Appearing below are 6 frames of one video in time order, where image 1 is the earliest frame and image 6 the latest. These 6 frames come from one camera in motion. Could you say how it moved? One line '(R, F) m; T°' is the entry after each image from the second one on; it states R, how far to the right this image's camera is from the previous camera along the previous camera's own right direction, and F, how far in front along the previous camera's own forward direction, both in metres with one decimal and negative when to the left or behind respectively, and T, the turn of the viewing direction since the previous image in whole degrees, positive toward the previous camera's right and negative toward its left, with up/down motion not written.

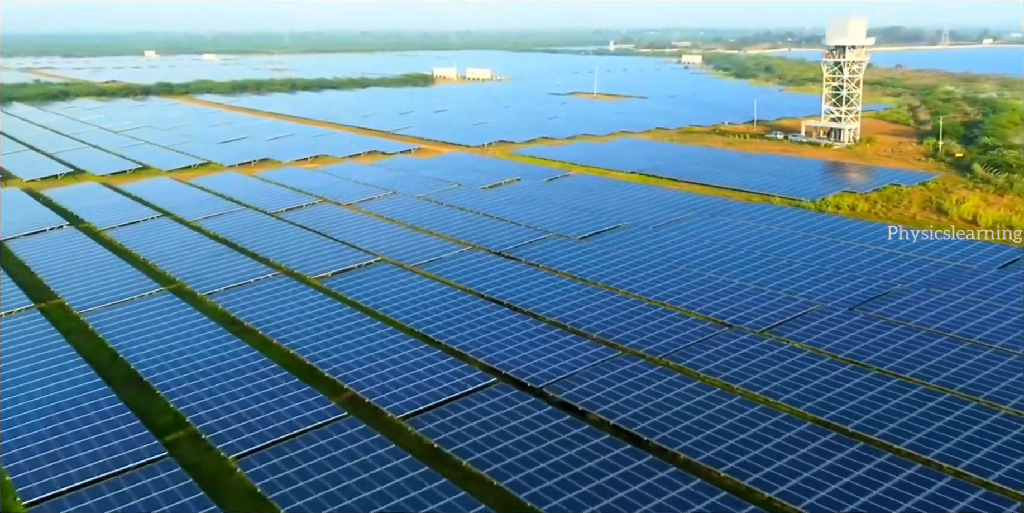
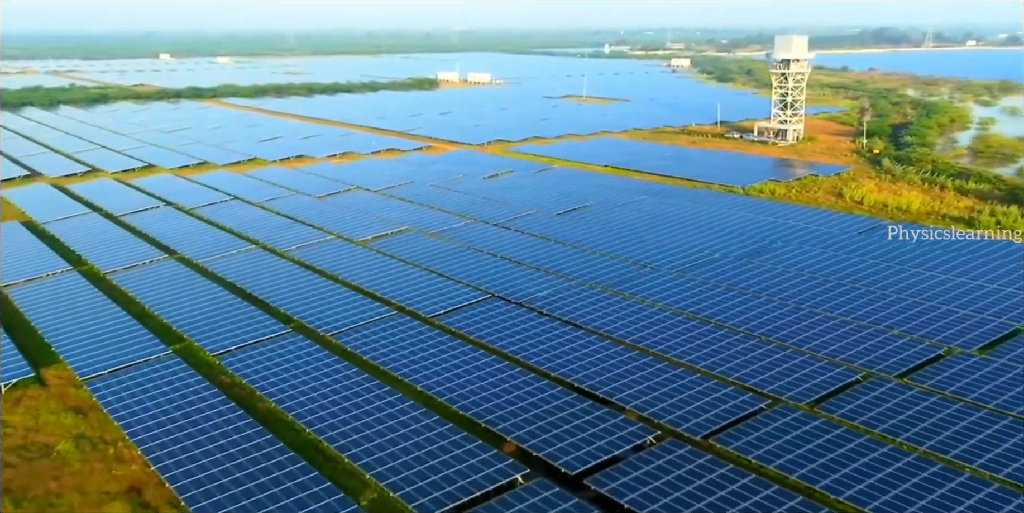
(+0.2, -6.3) m; 0°
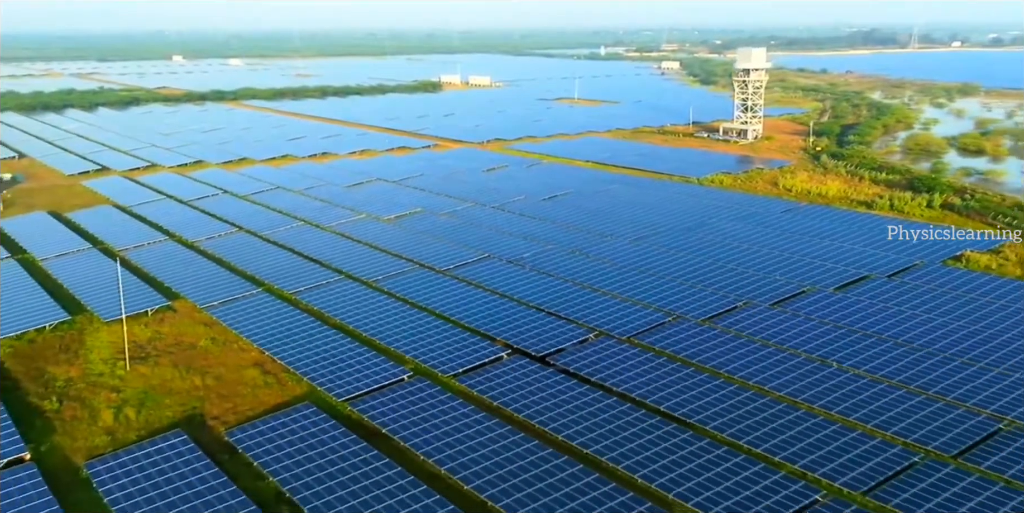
(+0.3, -6.2) m; 0°
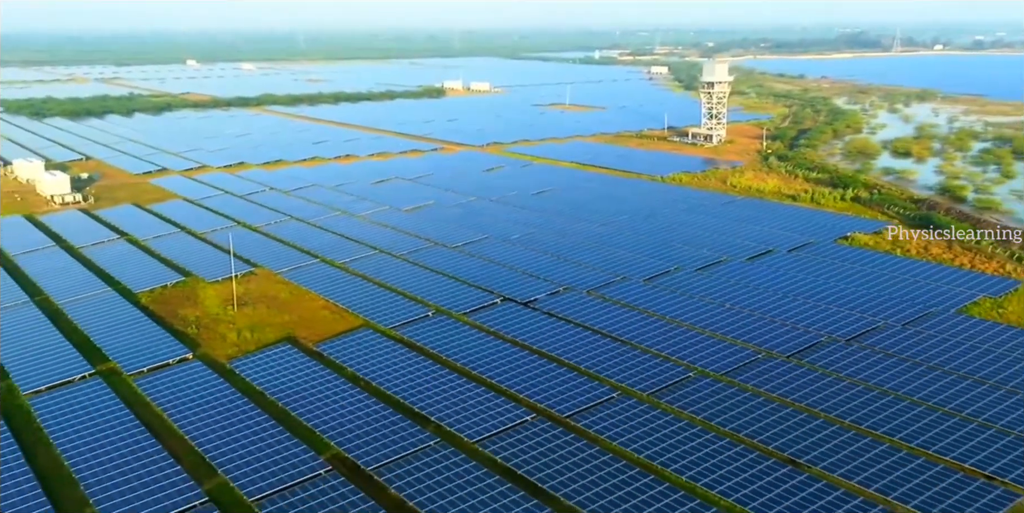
(+0.2, -7.3) m; 0°
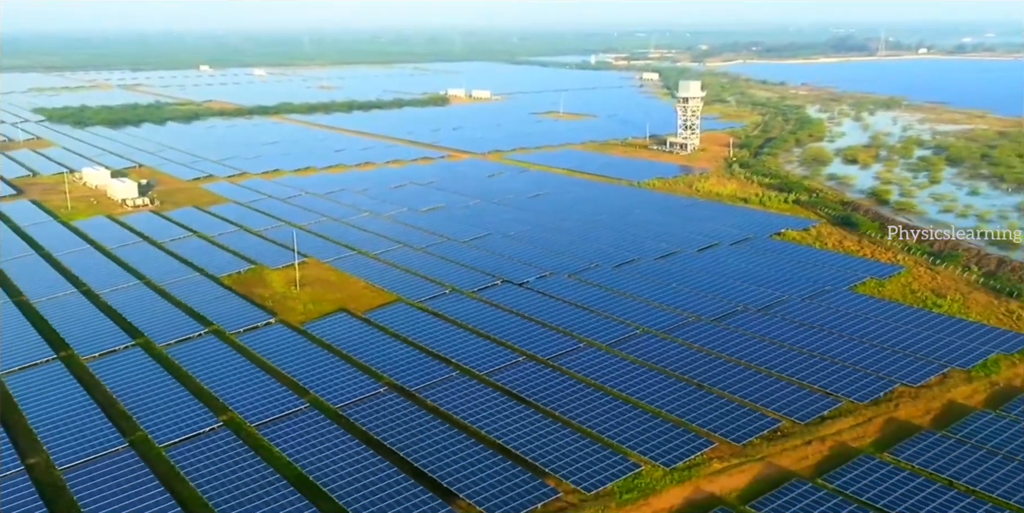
(+0.1, -7.4) m; 0°
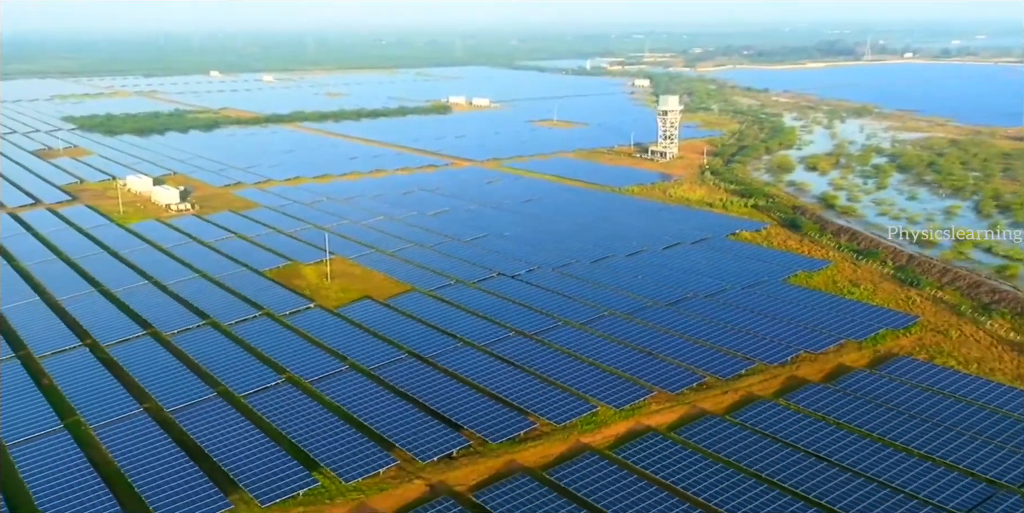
(+0.3, -6.7) m; 0°
